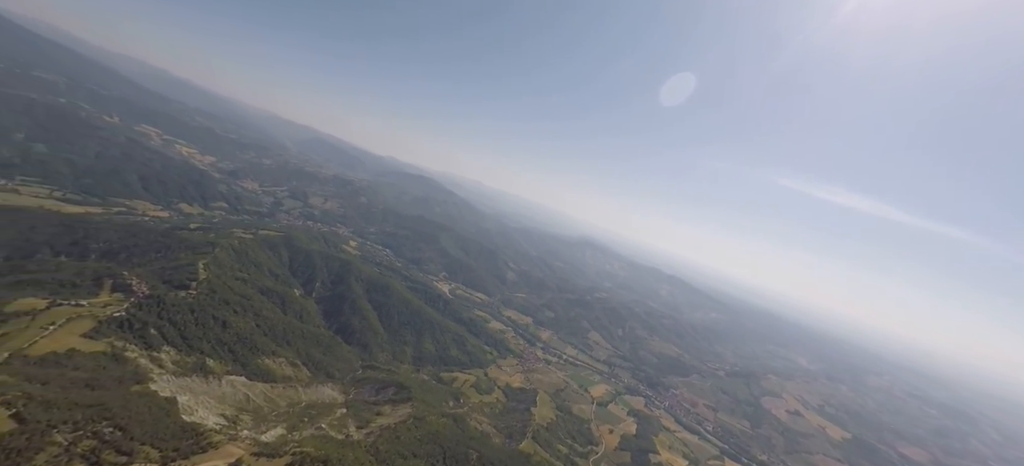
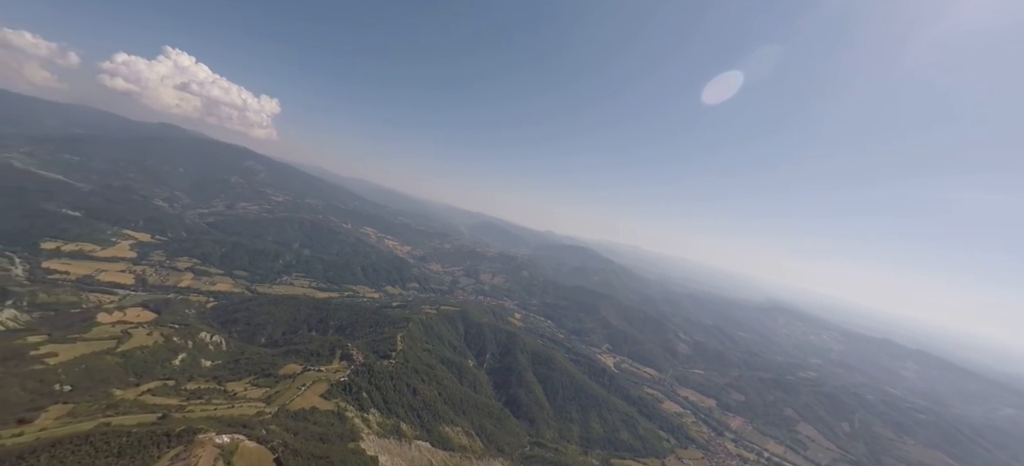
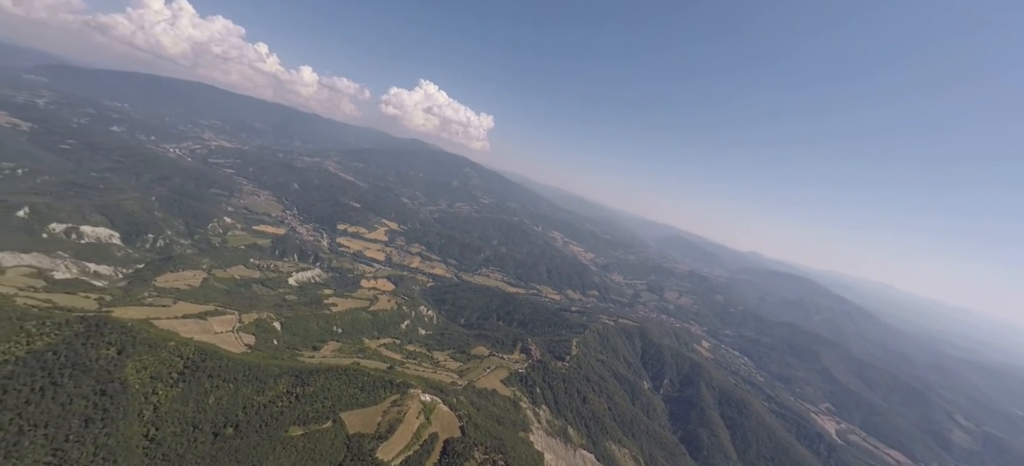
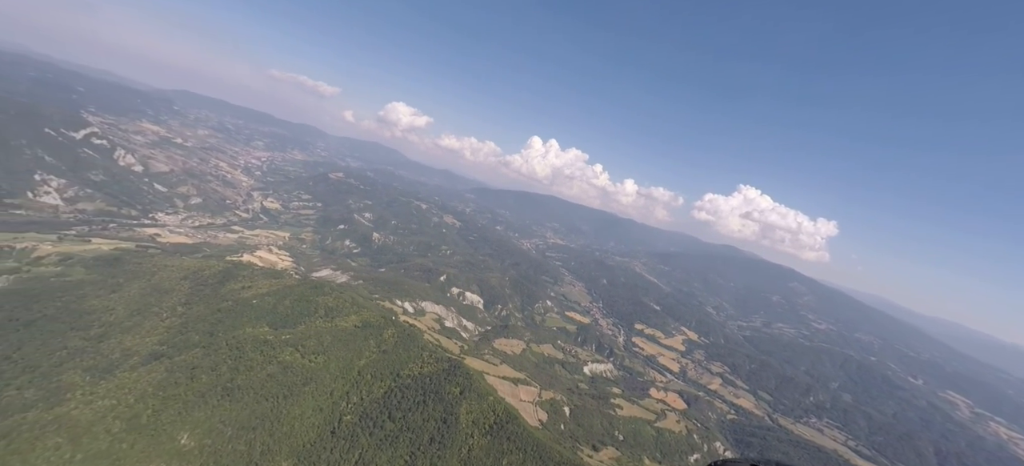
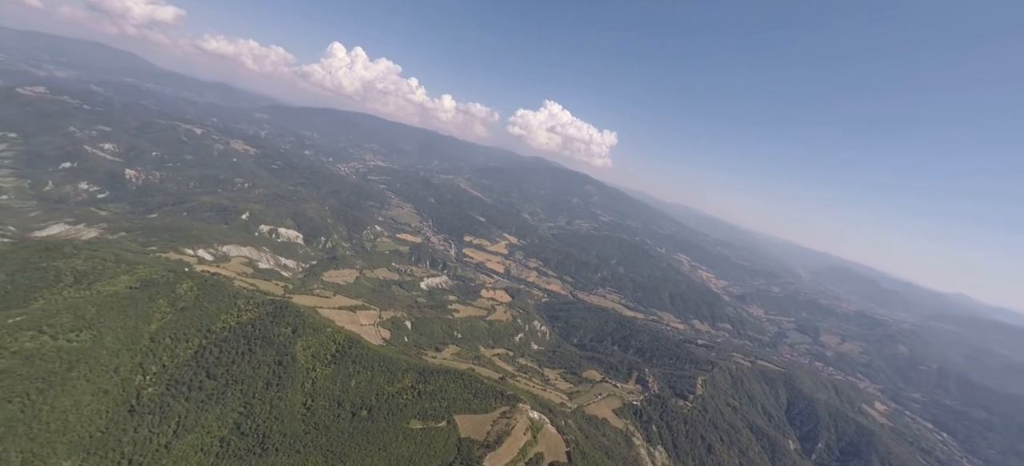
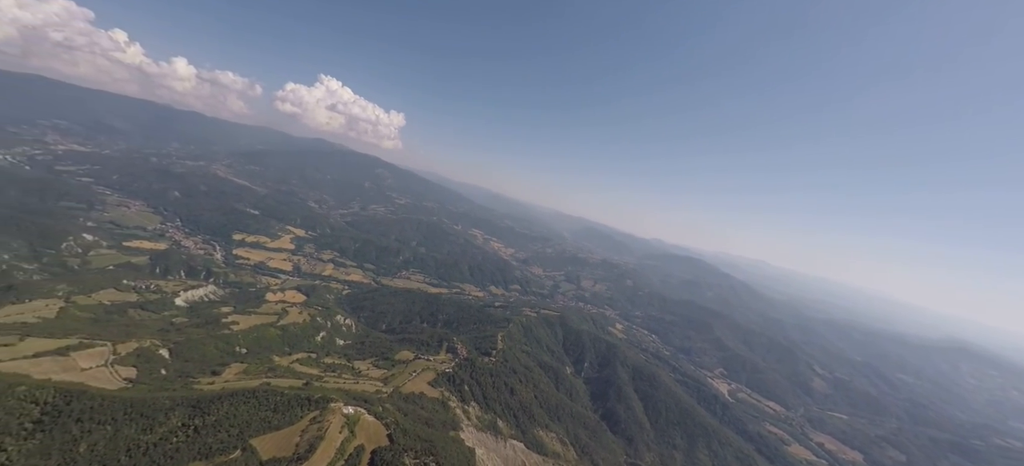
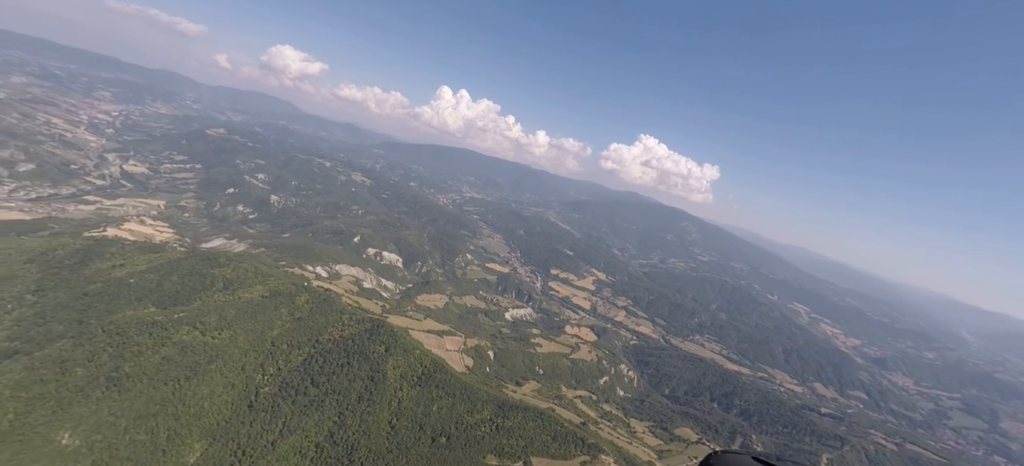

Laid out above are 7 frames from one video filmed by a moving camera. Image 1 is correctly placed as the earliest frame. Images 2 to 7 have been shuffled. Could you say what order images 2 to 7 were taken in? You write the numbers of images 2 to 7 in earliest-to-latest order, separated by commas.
2, 6, 3, 5, 7, 4
